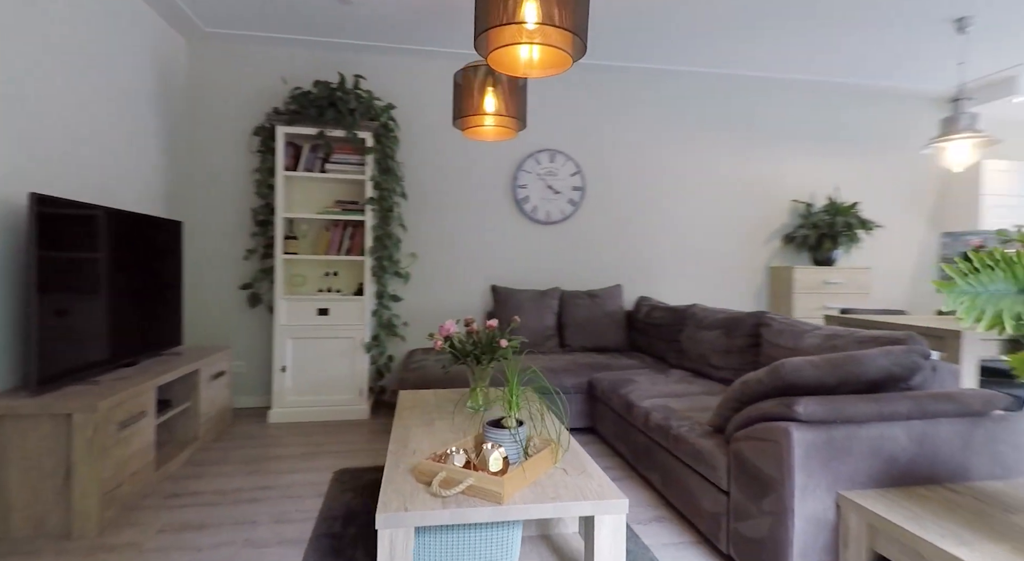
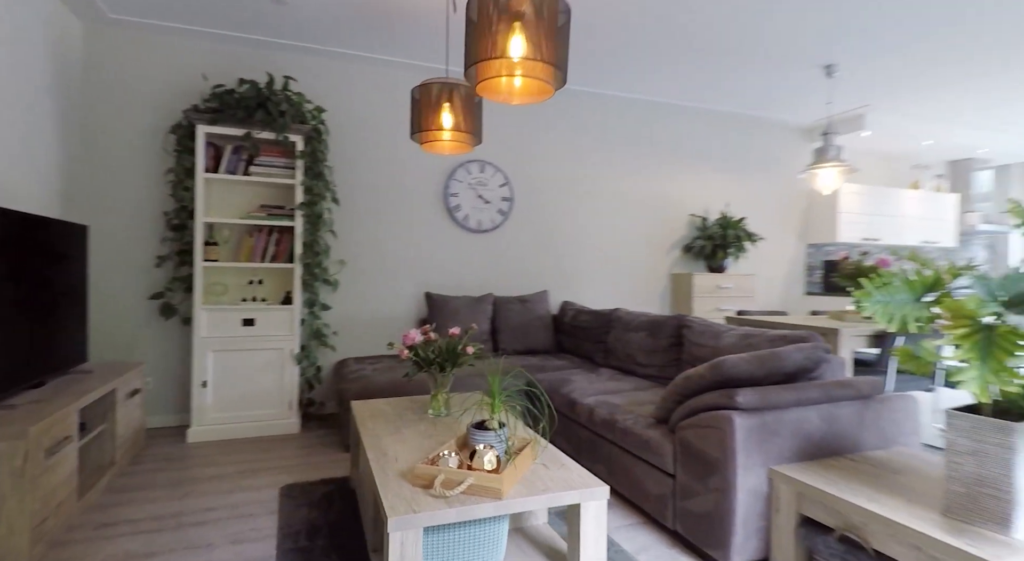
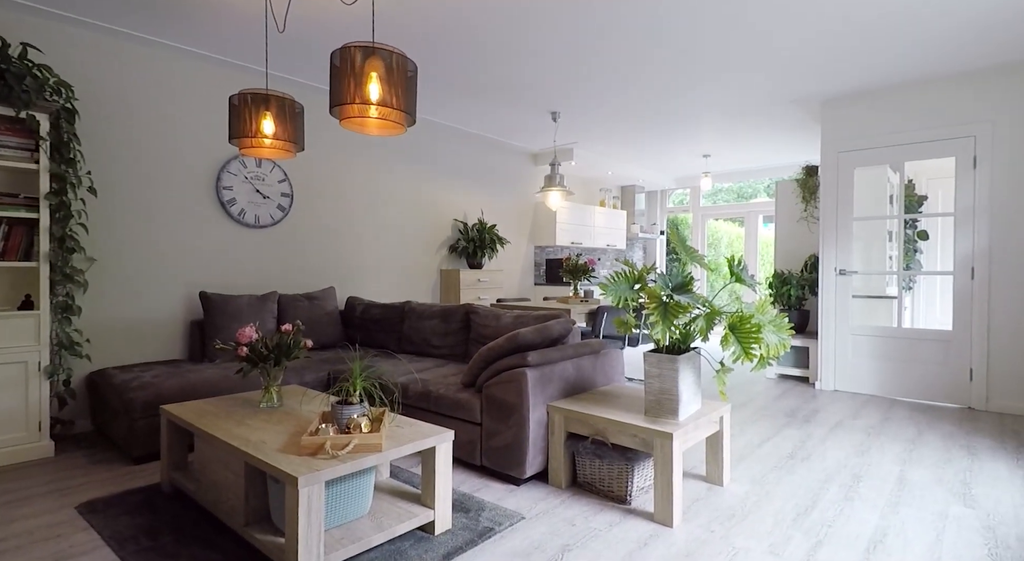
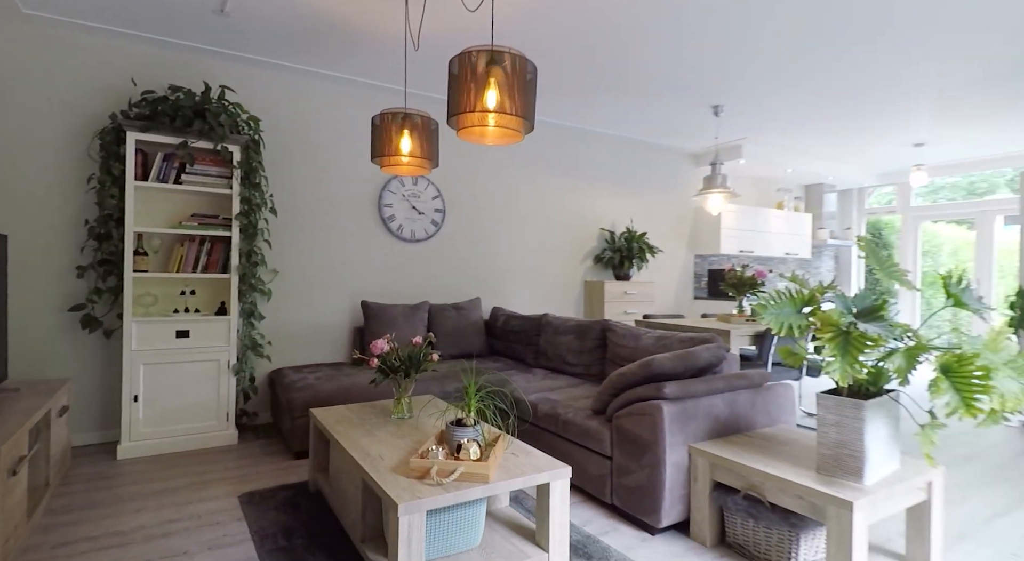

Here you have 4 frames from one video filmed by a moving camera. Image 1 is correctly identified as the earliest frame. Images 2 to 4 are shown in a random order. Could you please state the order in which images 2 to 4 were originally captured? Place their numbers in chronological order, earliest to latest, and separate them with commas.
2, 4, 3
